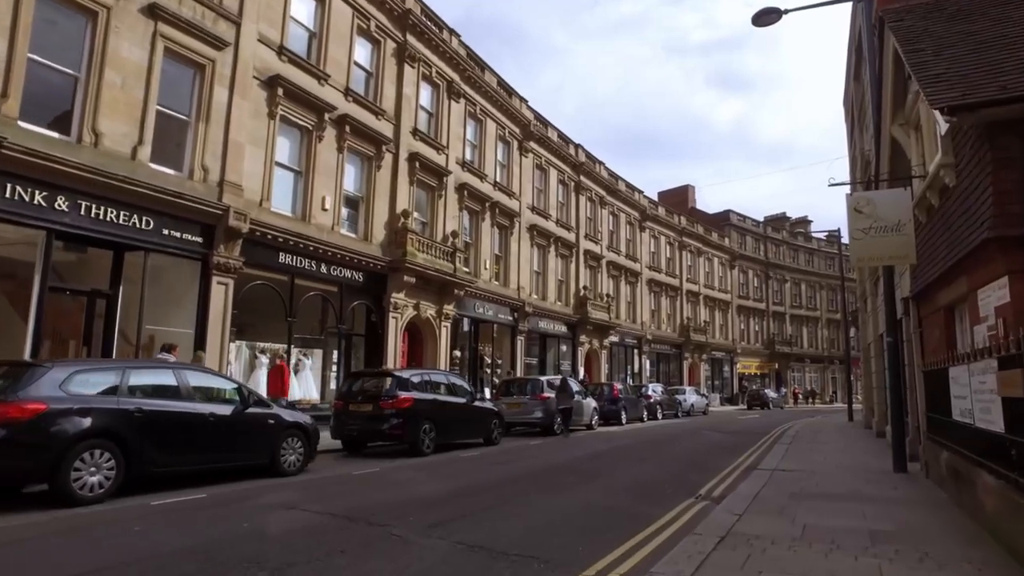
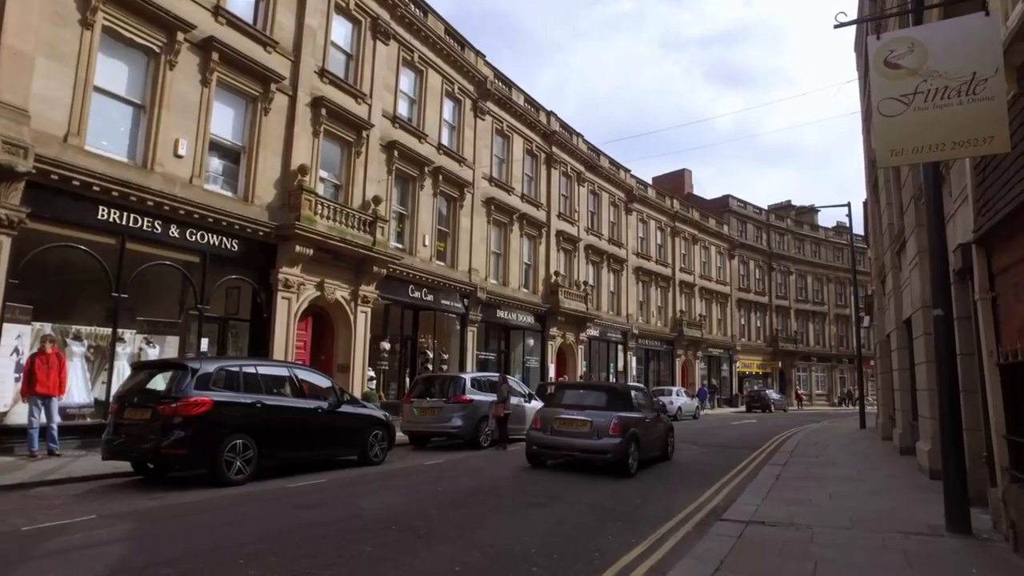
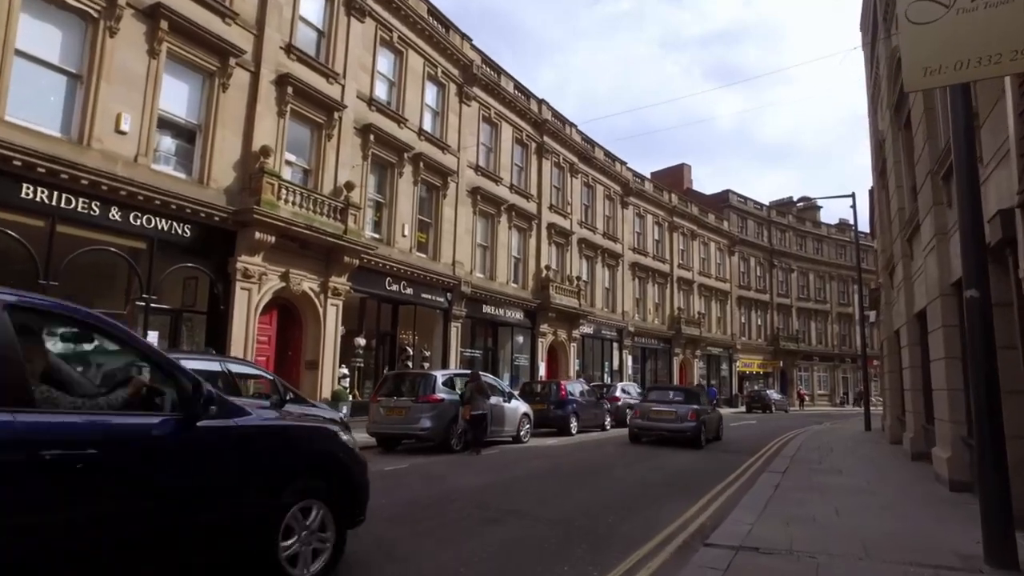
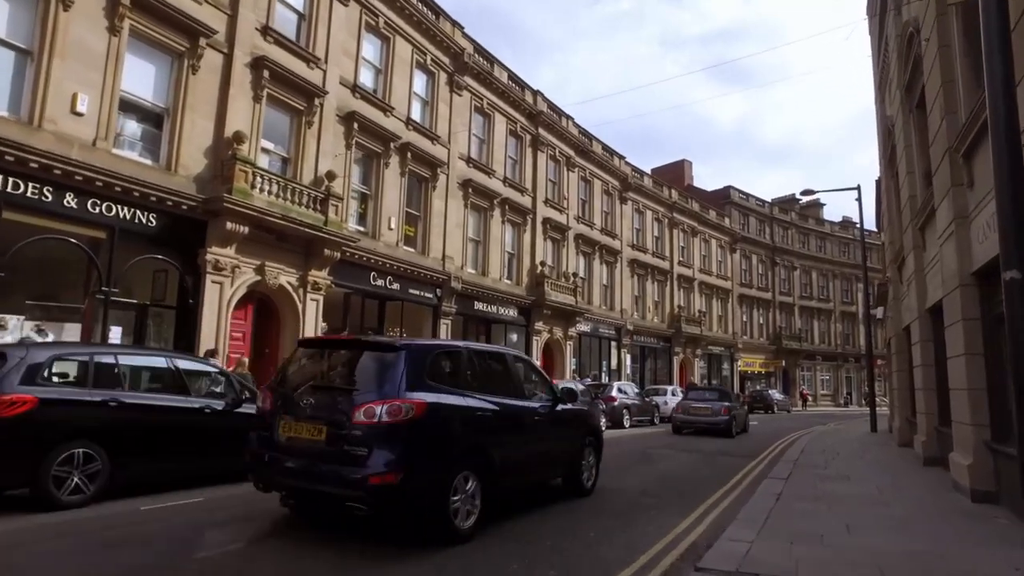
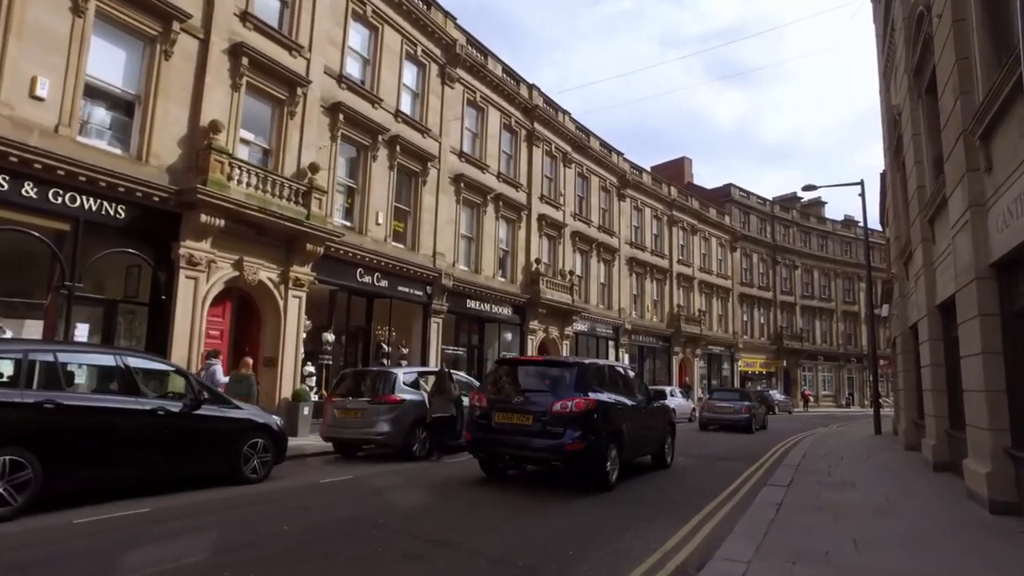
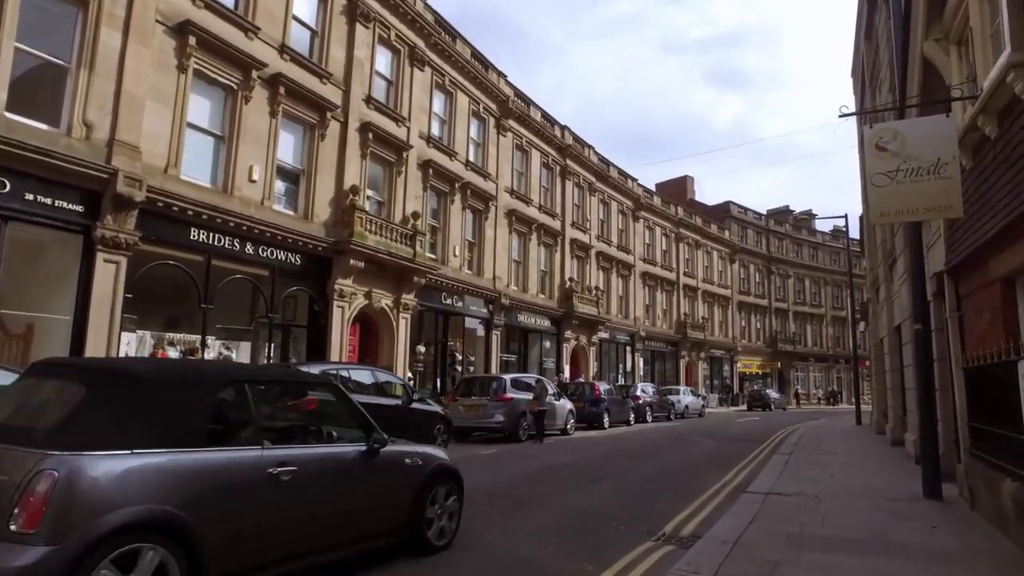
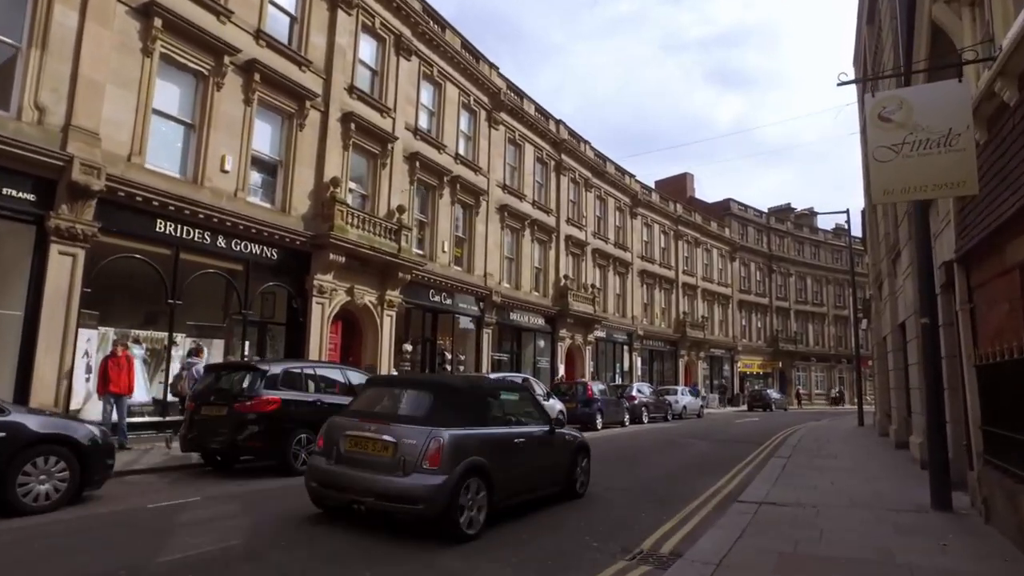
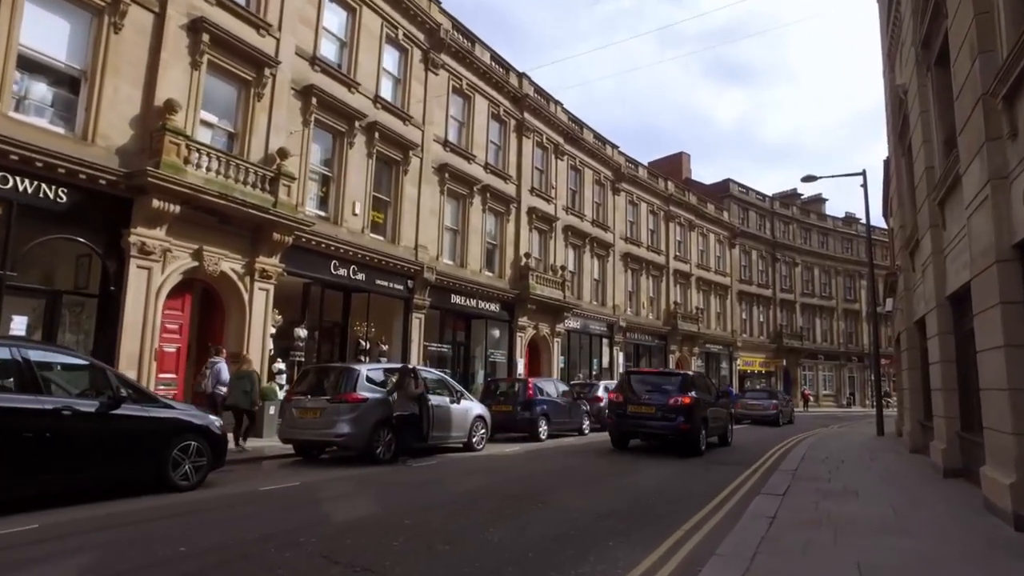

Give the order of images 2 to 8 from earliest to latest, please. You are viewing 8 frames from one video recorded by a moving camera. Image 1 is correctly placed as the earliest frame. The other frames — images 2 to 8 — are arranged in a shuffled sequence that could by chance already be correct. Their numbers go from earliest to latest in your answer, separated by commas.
6, 7, 2, 3, 4, 5, 8
